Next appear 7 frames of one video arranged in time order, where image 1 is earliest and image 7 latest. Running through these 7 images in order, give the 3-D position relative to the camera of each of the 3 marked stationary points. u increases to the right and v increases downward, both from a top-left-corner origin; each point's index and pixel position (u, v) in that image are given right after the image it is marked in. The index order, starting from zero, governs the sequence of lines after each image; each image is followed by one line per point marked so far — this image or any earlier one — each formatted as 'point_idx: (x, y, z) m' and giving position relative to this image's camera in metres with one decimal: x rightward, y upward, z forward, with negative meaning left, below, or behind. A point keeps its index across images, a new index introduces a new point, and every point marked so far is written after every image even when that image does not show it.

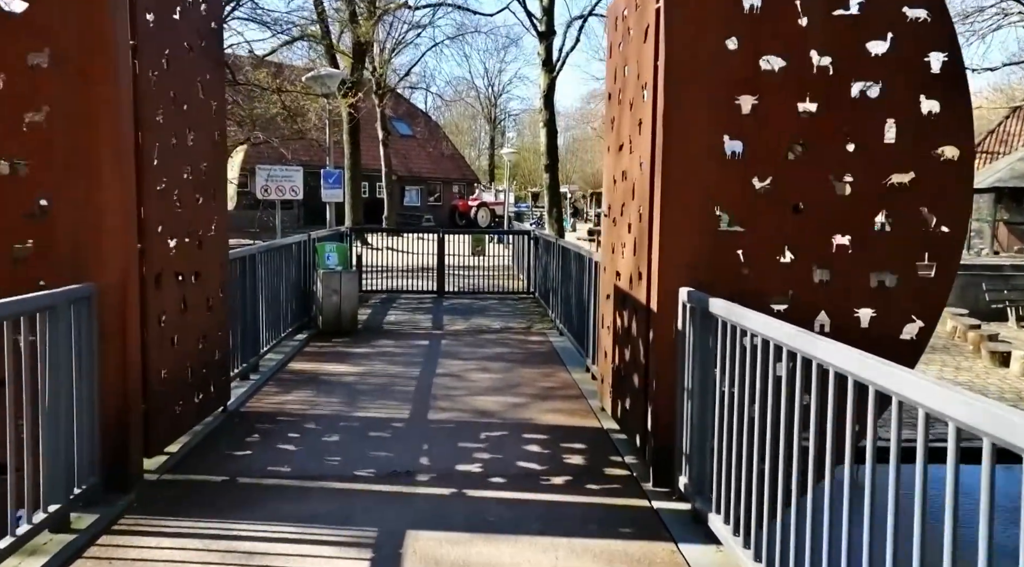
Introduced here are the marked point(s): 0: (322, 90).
0: (-3.1, +3.2, +15.4) m
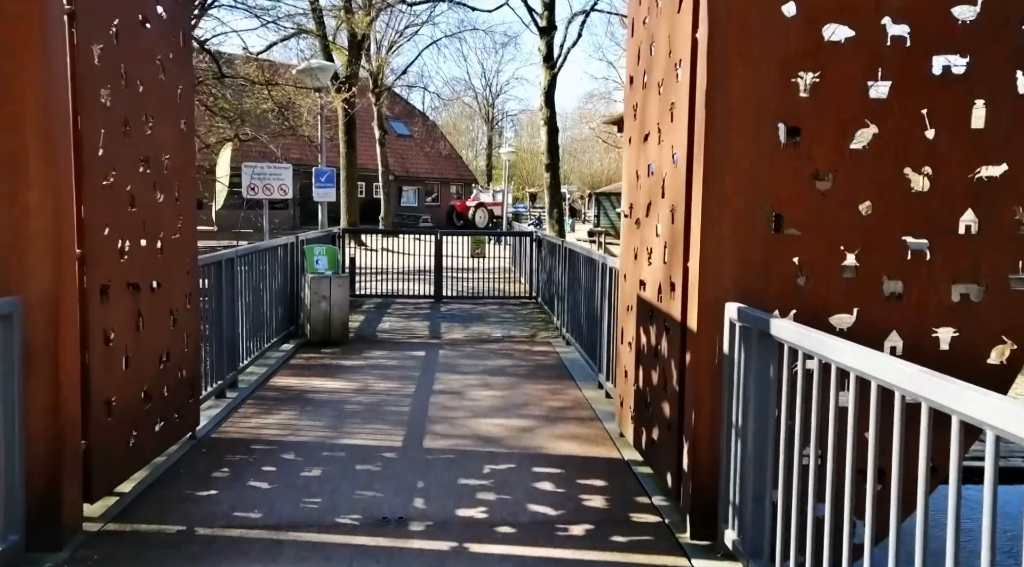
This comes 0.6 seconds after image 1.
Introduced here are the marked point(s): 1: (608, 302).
0: (-3.1, +3.1, +14.6) m
1: (+0.8, -0.2, +7.1) m
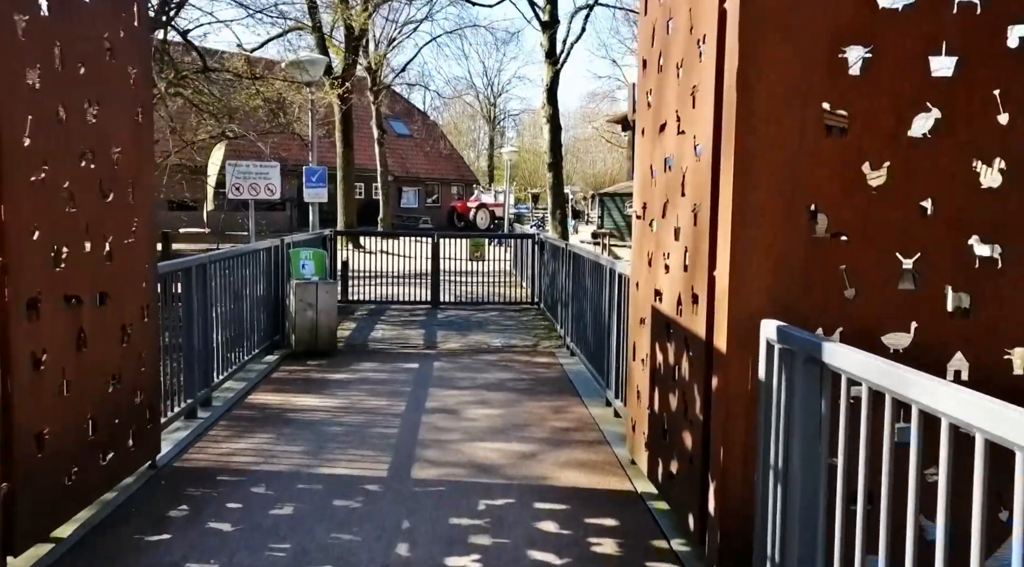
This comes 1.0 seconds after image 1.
0: (-3.1, +3.0, +13.9) m
1: (+0.7, -0.2, +6.5) m
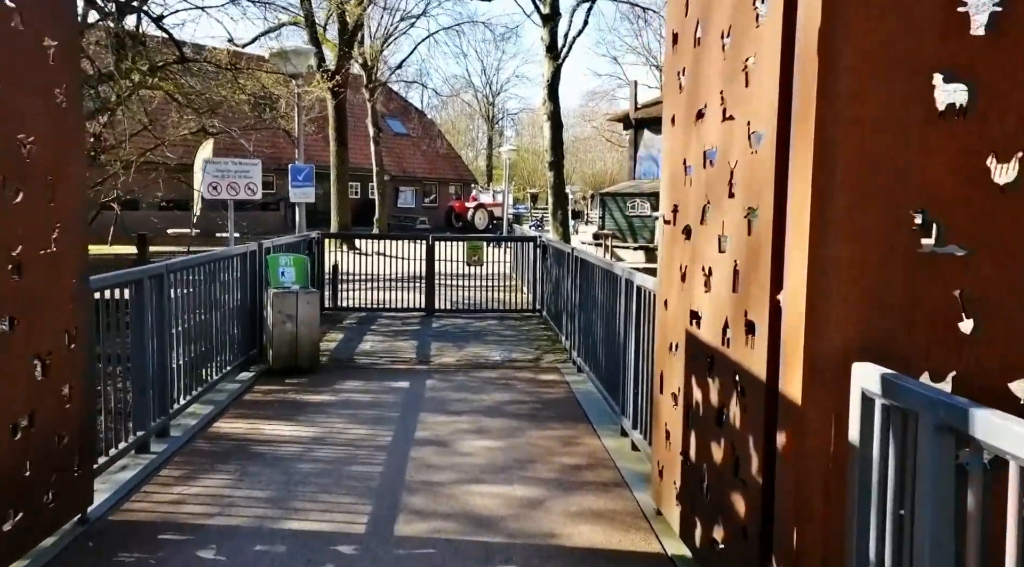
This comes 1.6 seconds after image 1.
0: (-3.1, +2.9, +13.0) m
1: (+0.8, -0.3, +5.6) m
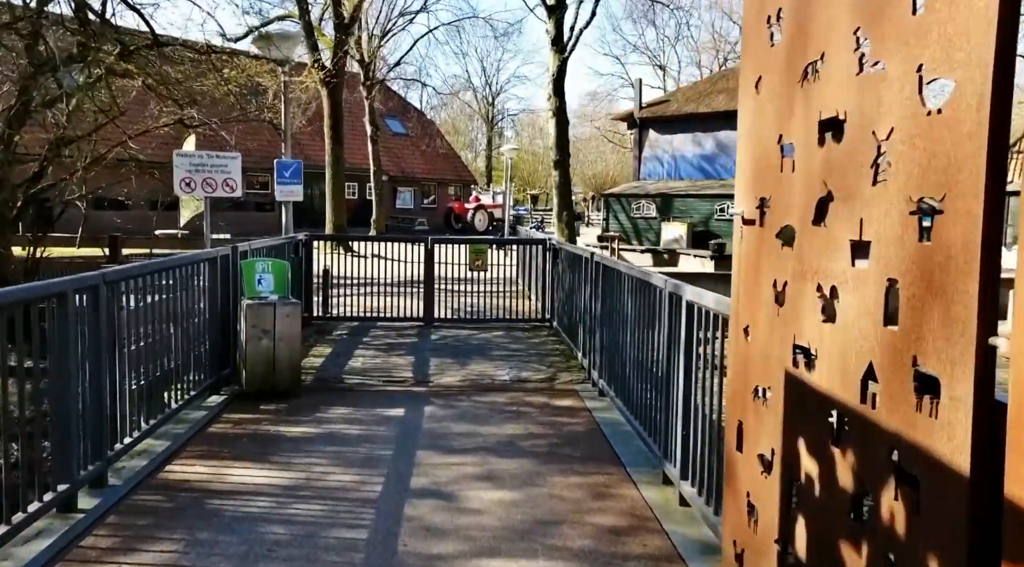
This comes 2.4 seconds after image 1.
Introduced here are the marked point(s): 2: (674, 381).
0: (-3.0, +2.9, +11.9) m
1: (+0.9, -0.4, +4.4) m
2: (+0.9, -0.5, +5.0) m
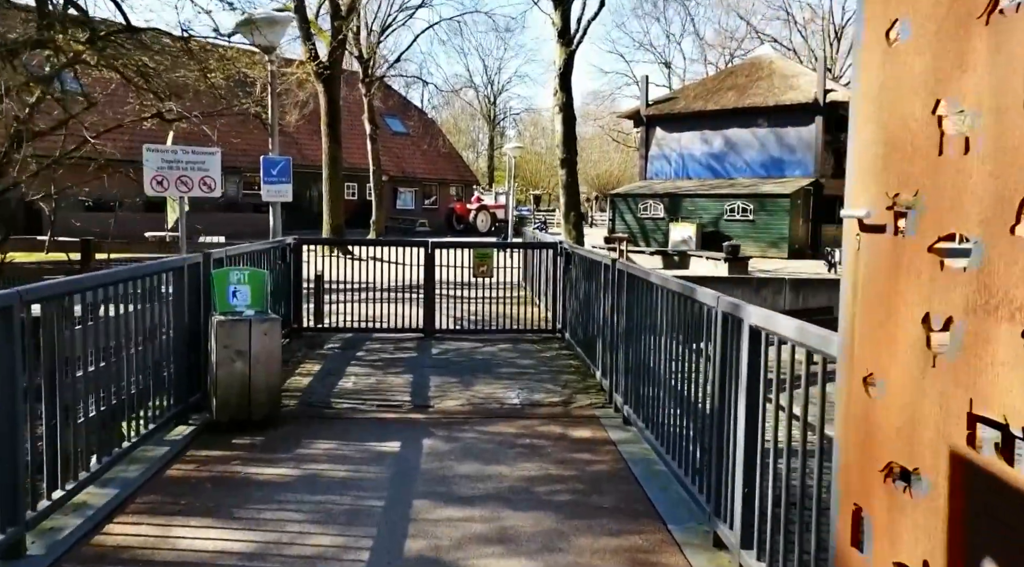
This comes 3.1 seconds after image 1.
0: (-2.9, +2.8, +11.0) m
1: (+0.9, -0.4, +3.5) m
2: (+0.9, -0.6, +4.1) m
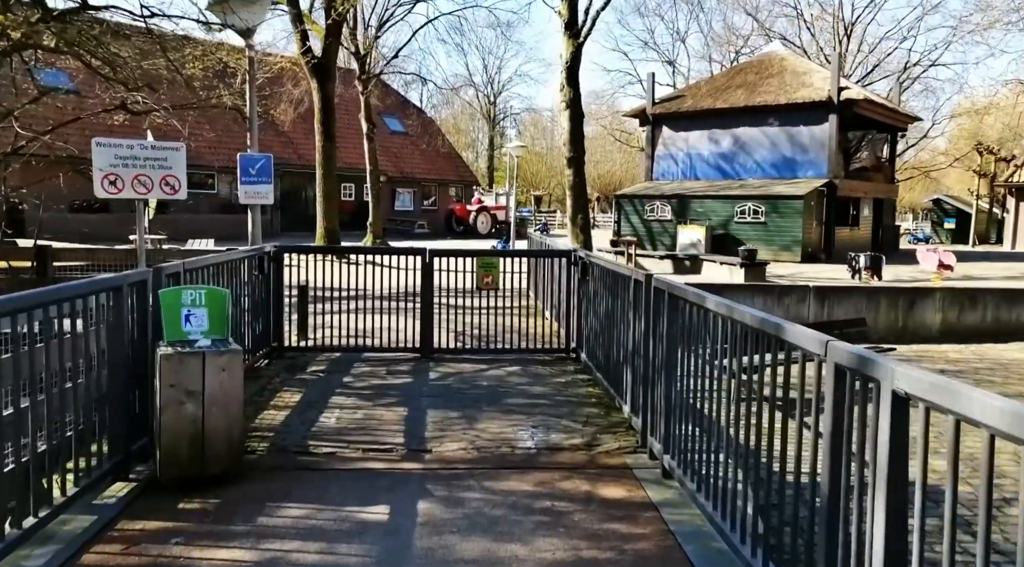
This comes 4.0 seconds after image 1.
0: (-2.8, +2.6, +9.8) m
1: (+1.0, -0.6, +2.3) m
2: (+1.0, -0.7, +2.9) m
